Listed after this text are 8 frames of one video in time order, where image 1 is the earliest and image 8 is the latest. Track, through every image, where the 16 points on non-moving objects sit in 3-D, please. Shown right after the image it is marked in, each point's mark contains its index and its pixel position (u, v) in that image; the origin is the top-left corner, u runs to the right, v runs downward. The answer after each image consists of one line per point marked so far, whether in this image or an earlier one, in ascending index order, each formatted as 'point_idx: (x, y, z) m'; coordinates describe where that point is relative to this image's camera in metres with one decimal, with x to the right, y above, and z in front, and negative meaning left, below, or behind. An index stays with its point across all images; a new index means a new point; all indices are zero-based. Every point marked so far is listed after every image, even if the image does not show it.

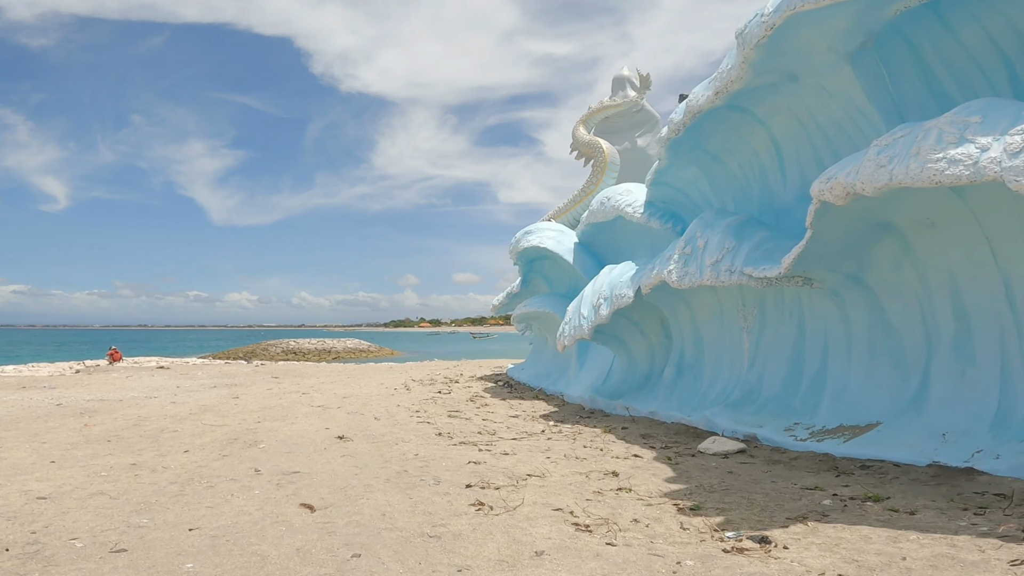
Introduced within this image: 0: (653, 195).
0: (+2.5, +1.5, +8.5) m
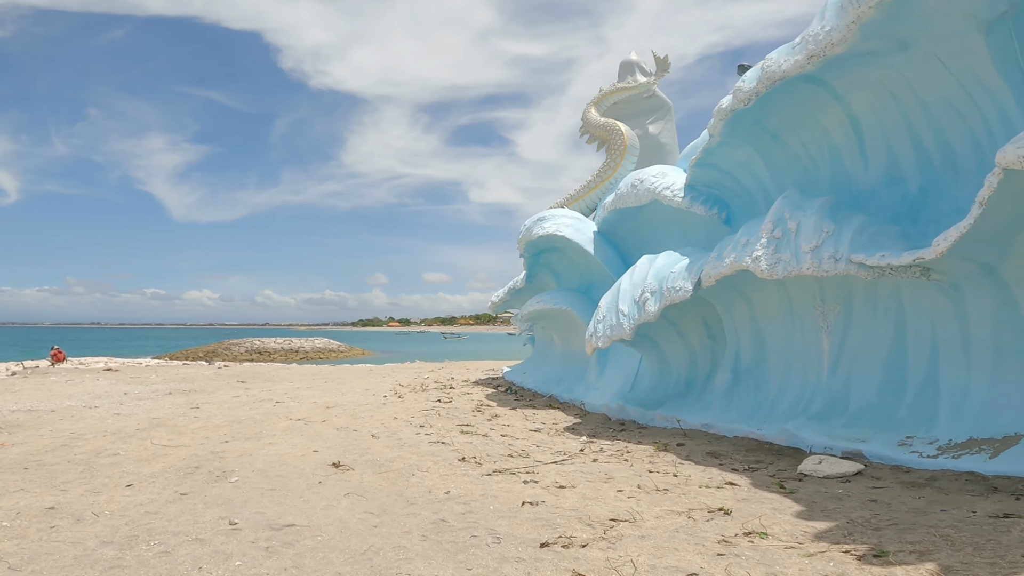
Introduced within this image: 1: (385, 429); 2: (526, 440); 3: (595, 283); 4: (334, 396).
0: (+2.8, +1.6, +7.5) m
1: (-1.6, -1.8, +6.3) m
2: (+0.2, -1.8, +6.1) m
3: (+1.5, +0.1, +9.5) m
4: (-3.6, -2.2, +9.9) m
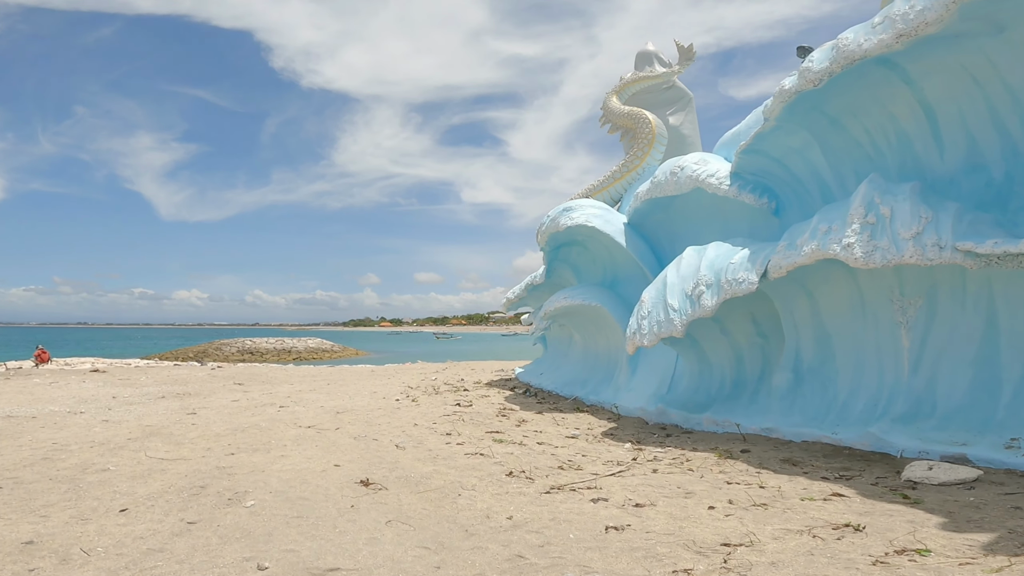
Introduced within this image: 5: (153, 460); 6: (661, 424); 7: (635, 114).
0: (+3.2, +1.6, +6.9) m
1: (-1.2, -1.7, +5.7) m
2: (+0.6, -1.8, +5.5) m
3: (+1.9, +0.2, +8.9) m
4: (-3.2, -2.1, +9.3) m
5: (-3.6, -1.7, +4.9) m
6: (+2.1, -1.8, +6.9) m
7: (+2.4, +3.3, +9.7) m
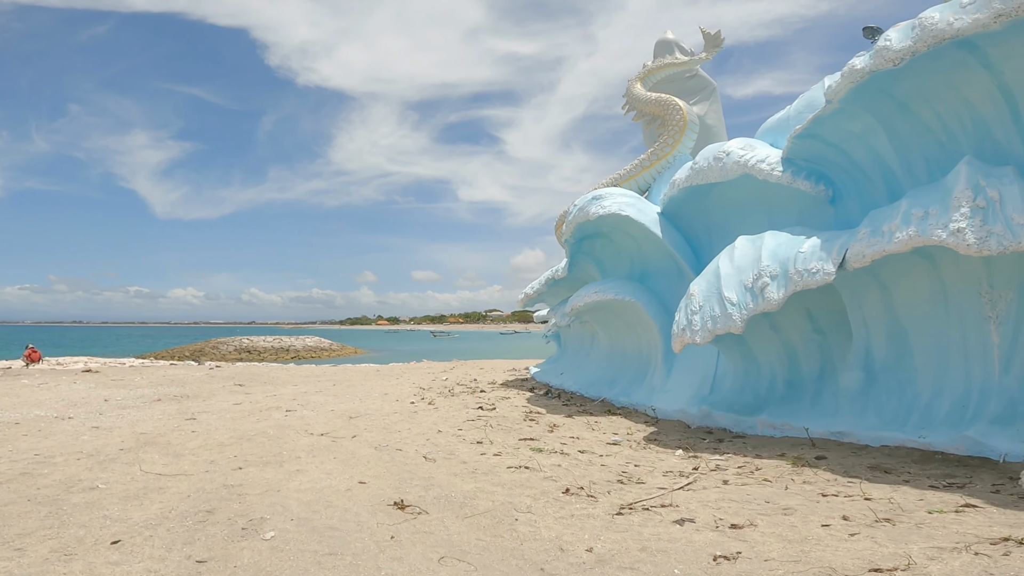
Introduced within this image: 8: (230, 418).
0: (+3.6, +1.7, +6.3) m
1: (-0.8, -1.6, +5.1) m
2: (+1.1, -1.7, +4.9) m
3: (+2.3, +0.3, +8.4) m
4: (-2.8, -2.0, +8.7) m
5: (-3.2, -1.6, +4.3) m
6: (+2.5, -1.7, +6.3) m
7: (+2.8, +3.4, +9.1) m
8: (-4.1, -1.9, +7.2) m
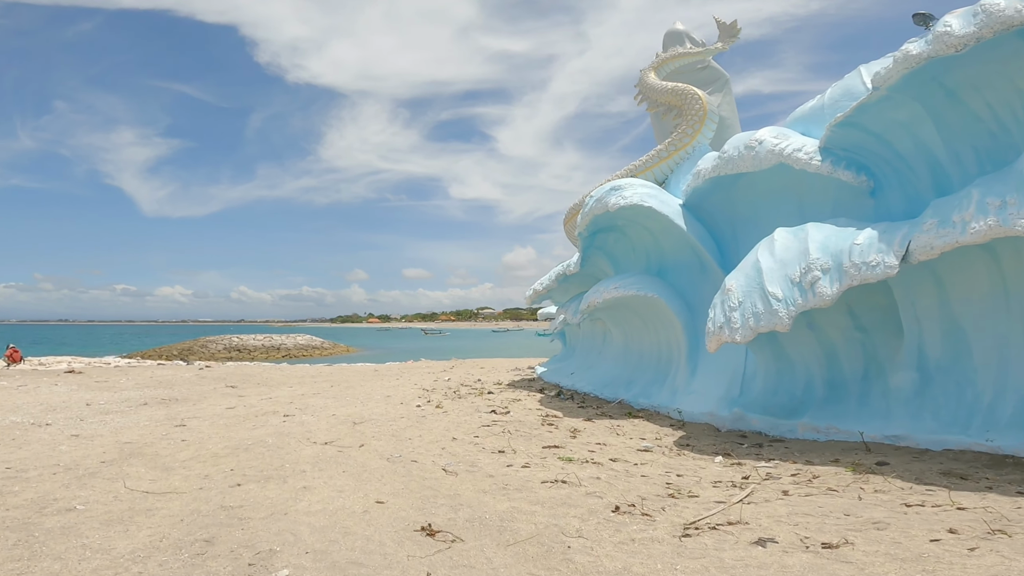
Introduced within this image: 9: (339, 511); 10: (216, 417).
0: (+3.8, +1.8, +5.9) m
1: (-0.5, -1.6, +4.7) m
2: (+1.3, -1.6, +4.5) m
3: (+2.5, +0.3, +8.0) m
4: (-2.6, -1.9, +8.2) m
5: (-2.9, -1.6, +3.8) m
6: (+2.7, -1.7, +5.9) m
7: (+3.0, +3.5, +8.7) m
8: (-3.9, -1.8, +6.7) m
9: (-1.2, -1.5, +3.3) m
10: (-4.4, -1.9, +7.4) m
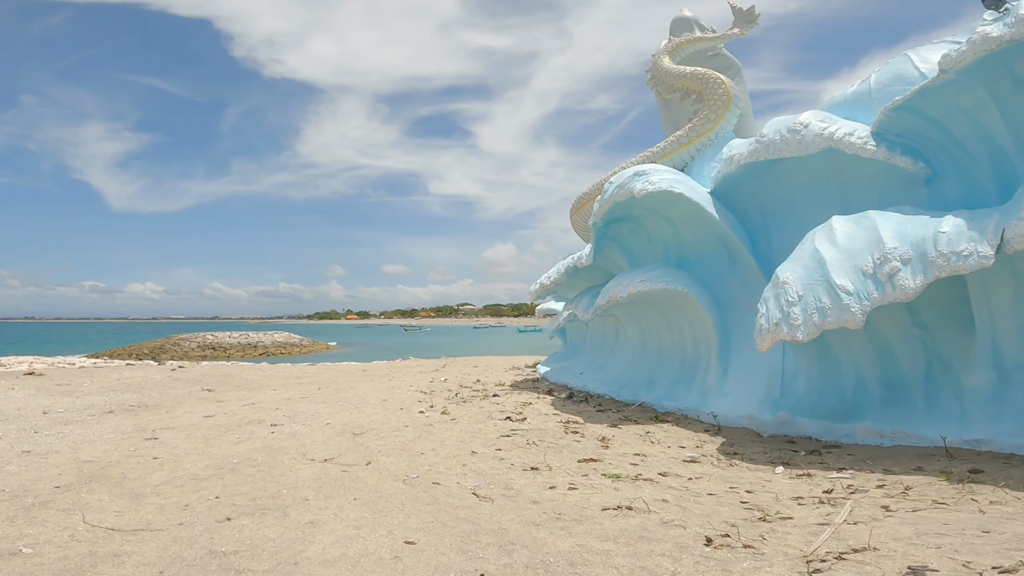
0: (+4.0, +1.9, +5.4) m
1: (-0.2, -1.5, +4.0) m
2: (+1.6, -1.6, +3.9) m
3: (+2.7, +0.4, +7.4) m
4: (-2.5, -1.9, +7.5) m
5: (-2.6, -1.5, +3.1) m
6: (+2.9, -1.6, +5.4) m
7: (+3.1, +3.6, +8.1) m
8: (-3.7, -1.7, +5.9) m
9: (-0.8, -1.4, +2.7) m
10: (-4.2, -1.8, +6.6) m
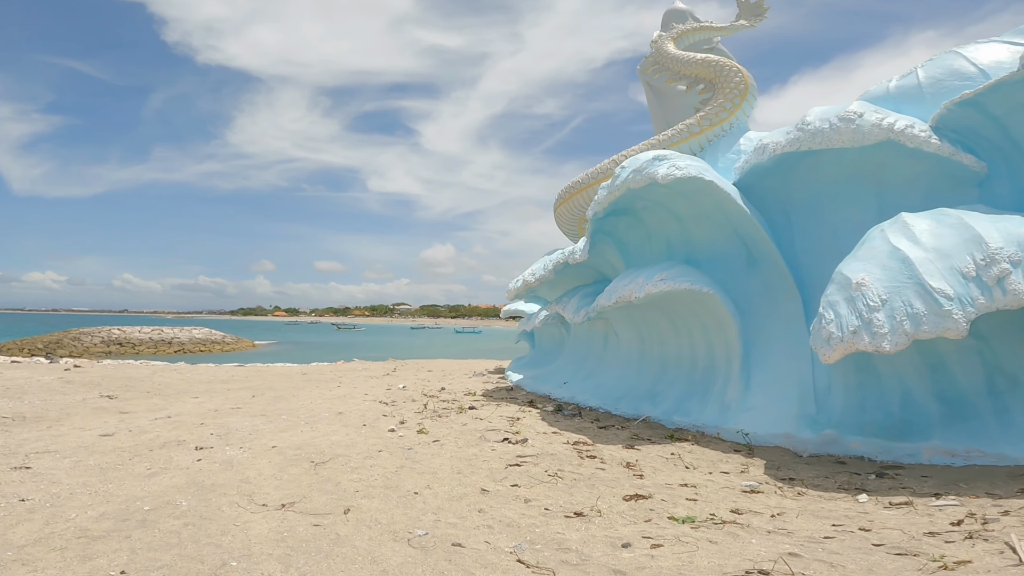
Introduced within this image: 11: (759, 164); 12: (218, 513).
0: (+4.2, +1.8, +4.9) m
1: (0.0, -1.4, +3.0) m
2: (+1.9, -1.5, +3.1) m
3: (+2.5, +0.4, +6.7) m
4: (-2.6, -1.7, +6.1) m
5: (-2.2, -1.4, +1.8) m
6: (+3.0, -1.6, +4.7) m
7: (+3.0, +3.5, +7.5) m
8: (-3.6, -1.6, +4.4) m
9: (-0.4, -1.3, +1.6) m
10: (-4.2, -1.6, +5.0) m
11: (+2.9, +1.5, +6.0) m
12: (-1.9, -1.5, +3.3) m
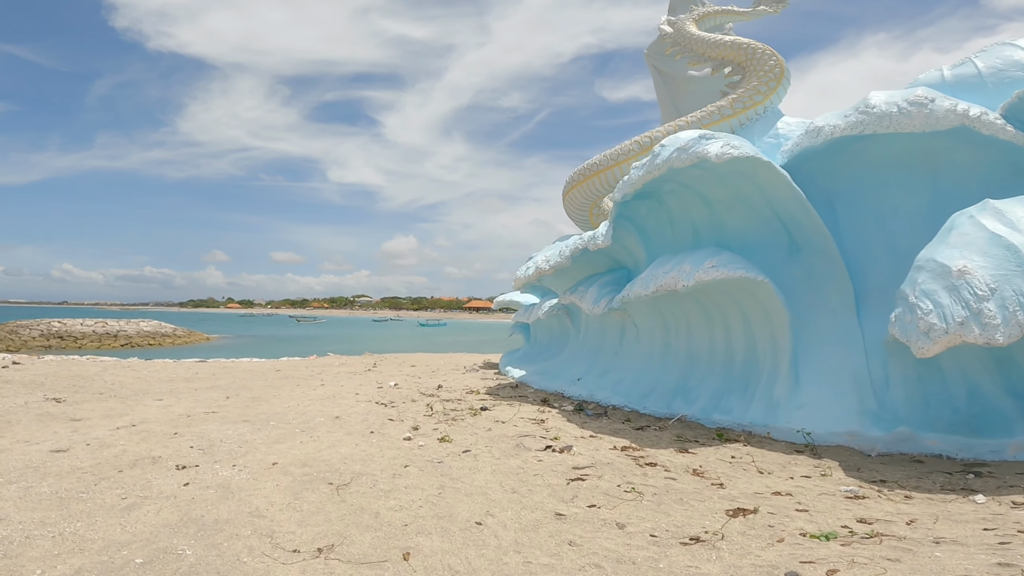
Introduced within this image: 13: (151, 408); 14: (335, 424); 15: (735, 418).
0: (+4.6, +1.9, +4.6) m
1: (+0.6, -1.4, +2.4) m
2: (+2.4, -1.5, +2.7) m
3: (+2.8, +0.5, +6.3) m
4: (-2.3, -1.6, +5.3) m
5: (-1.5, -1.3, +1.0) m
6: (+3.4, -1.5, +4.3) m
7: (+3.2, +3.7, +7.0) m
8: (-3.2, -1.5, +3.6) m
9: (+0.3, -1.3, +1.0) m
10: (-3.8, -1.5, +4.1) m
11: (+3.3, +1.6, +5.6) m
12: (-1.4, -1.4, +2.6) m
13: (-5.3, -1.8, +7.6) m
14: (-2.2, -1.6, +6.2) m
15: (+2.5, -1.5, +5.5) m
